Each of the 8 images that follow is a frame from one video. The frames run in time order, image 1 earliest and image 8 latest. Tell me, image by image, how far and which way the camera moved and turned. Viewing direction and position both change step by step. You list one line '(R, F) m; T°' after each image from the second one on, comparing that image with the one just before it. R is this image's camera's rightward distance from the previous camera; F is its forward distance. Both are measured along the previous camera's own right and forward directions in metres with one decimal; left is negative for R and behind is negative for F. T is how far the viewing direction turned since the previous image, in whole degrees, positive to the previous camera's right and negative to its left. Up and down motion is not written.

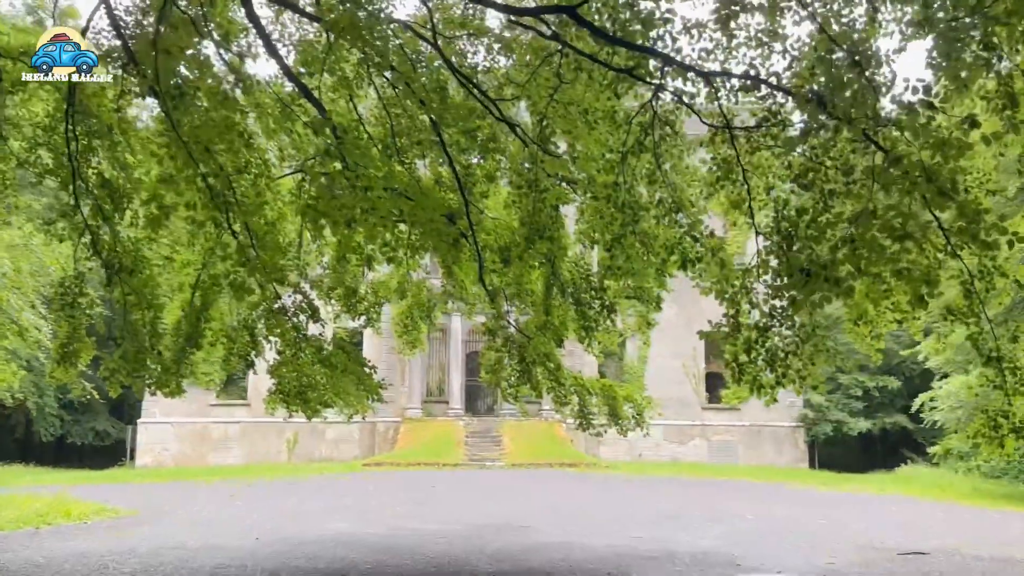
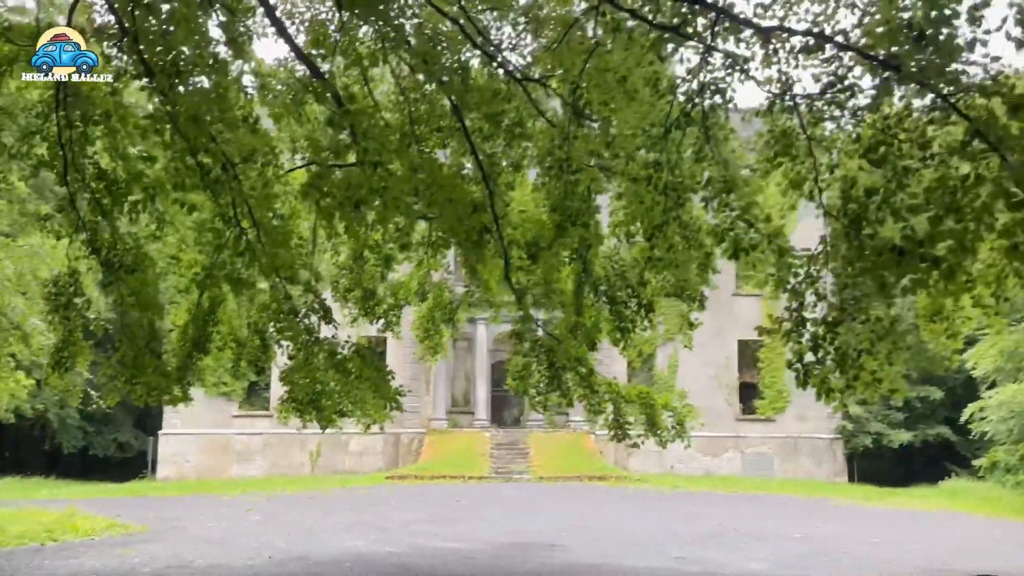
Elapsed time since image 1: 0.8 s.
(0.0, +0.7) m; -2°
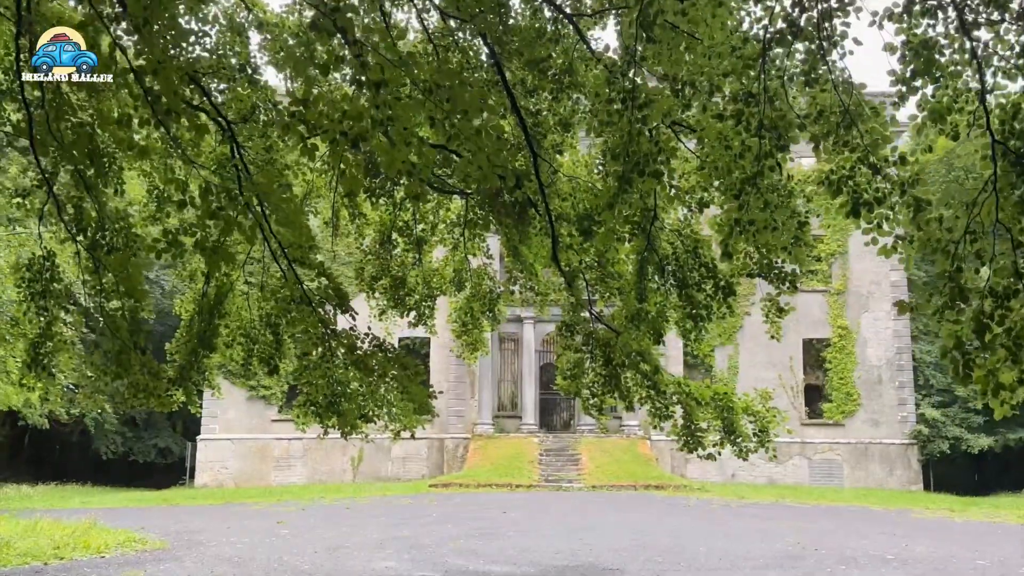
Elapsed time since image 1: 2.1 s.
(0.0, +1.3) m; -3°
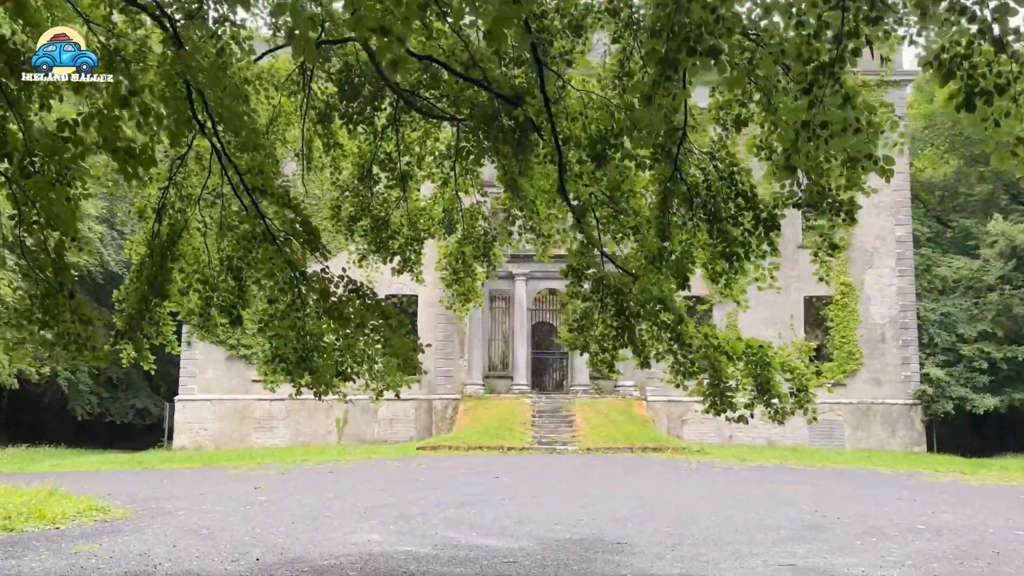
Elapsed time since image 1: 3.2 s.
(-0.1, +1.0) m; +1°
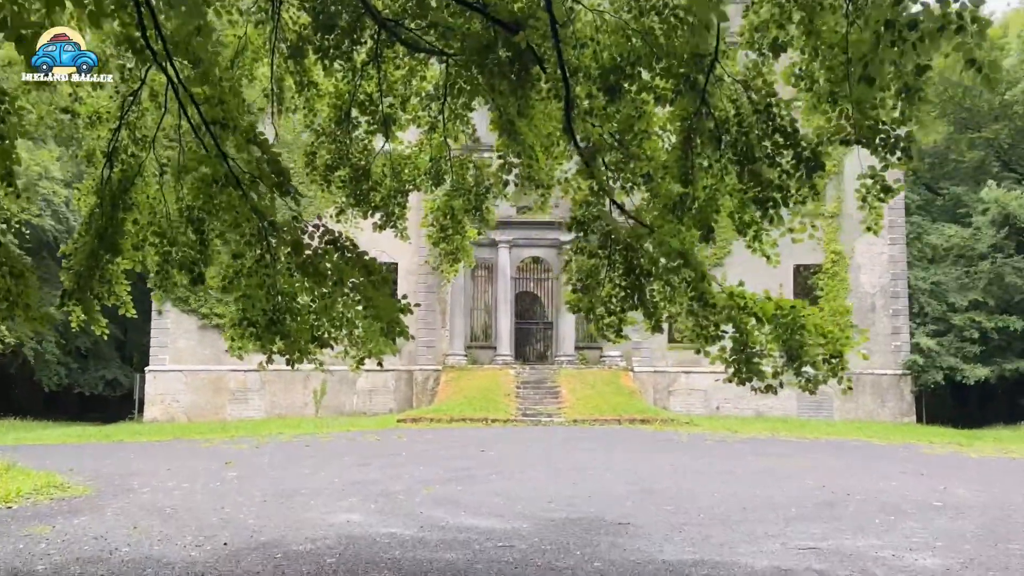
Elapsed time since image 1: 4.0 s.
(-0.1, +0.7) m; +1°
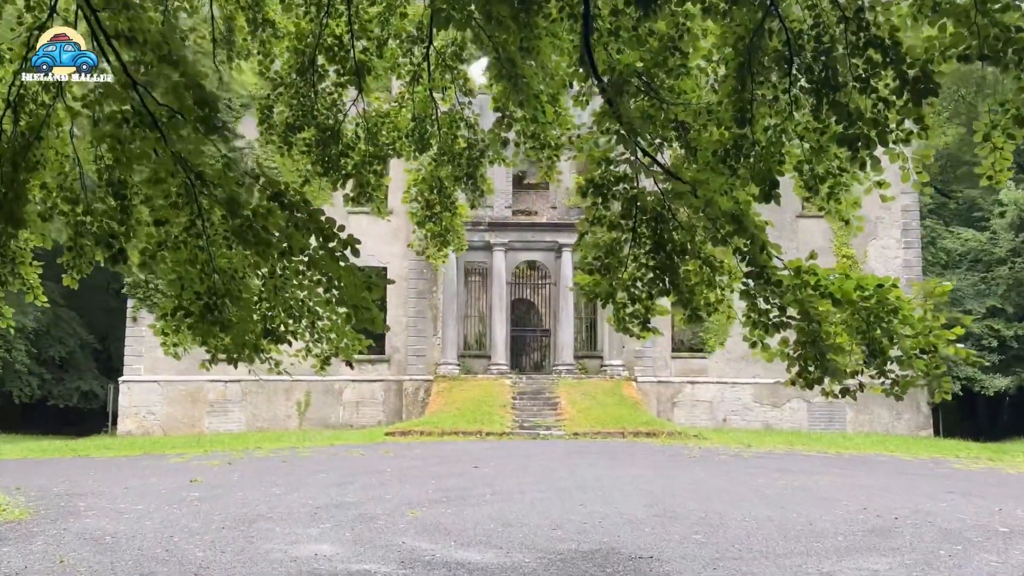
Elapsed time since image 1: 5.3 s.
(0.0, +1.2) m; 0°
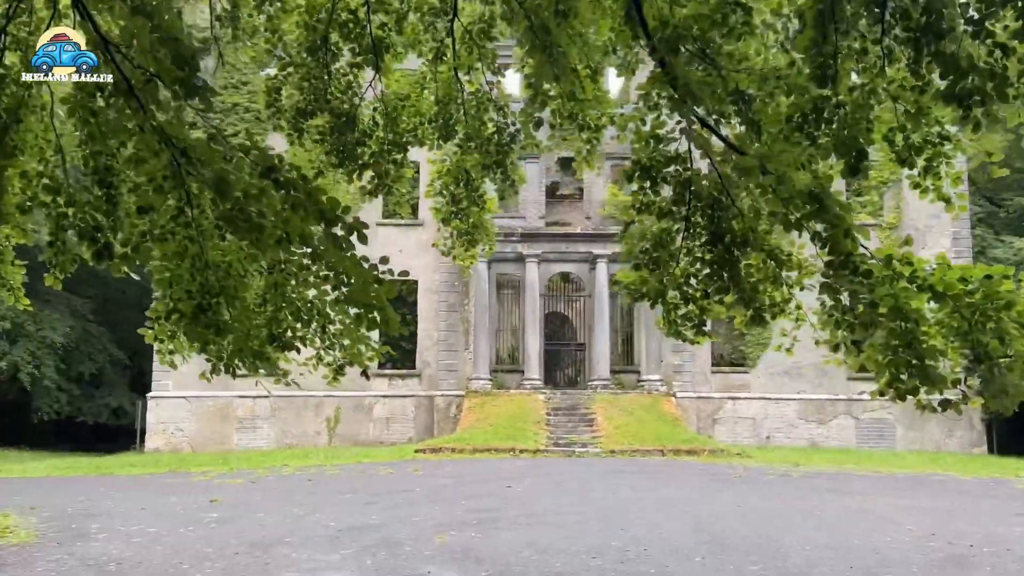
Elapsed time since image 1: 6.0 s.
(0.0, +0.6) m; -2°
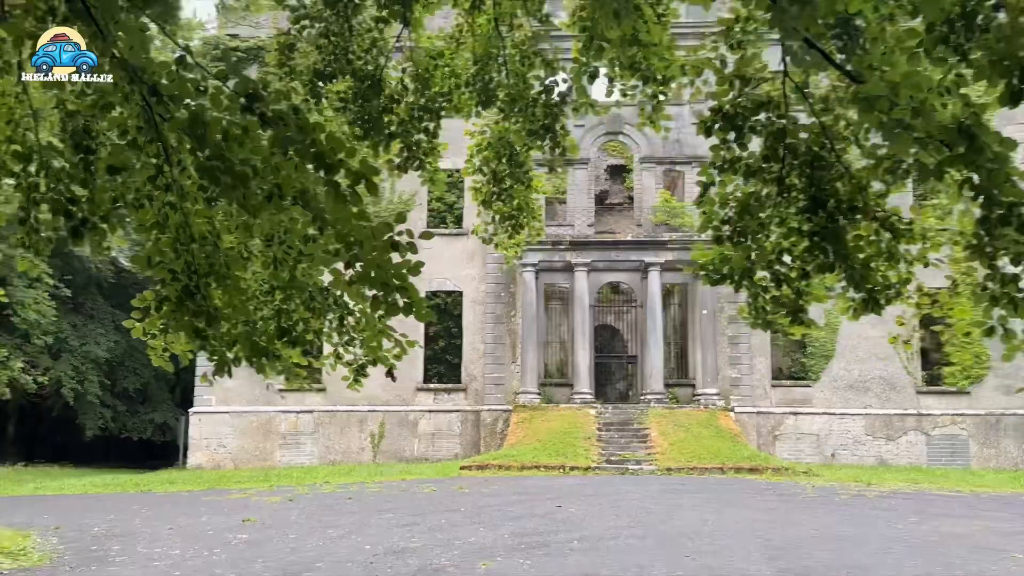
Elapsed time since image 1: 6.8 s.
(0.0, +0.8) m; -3°
